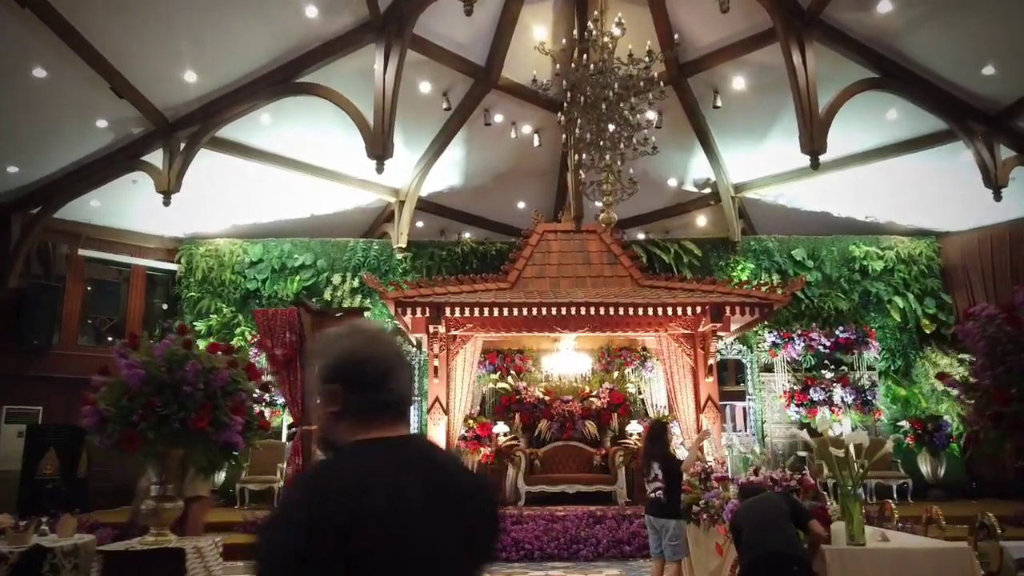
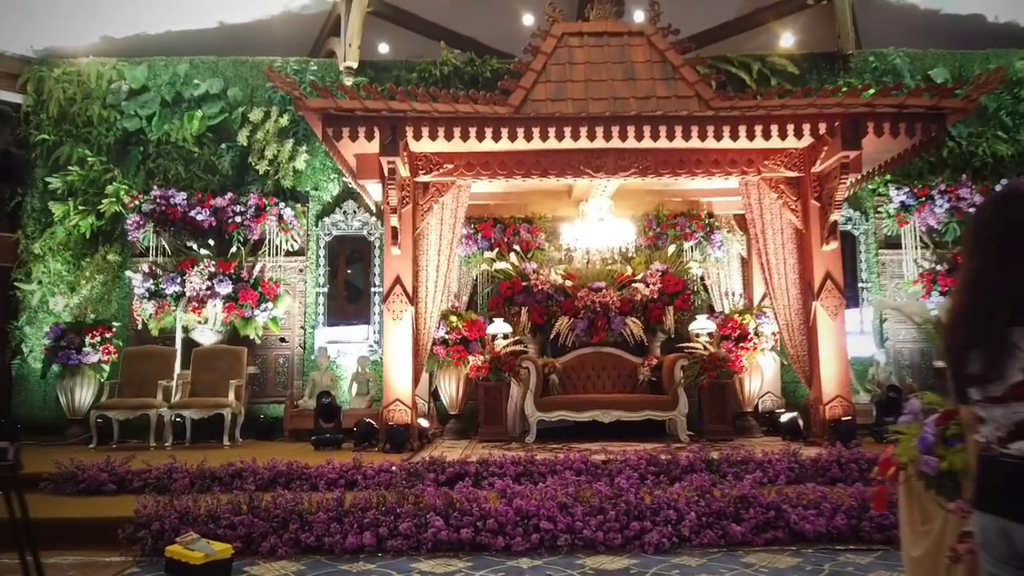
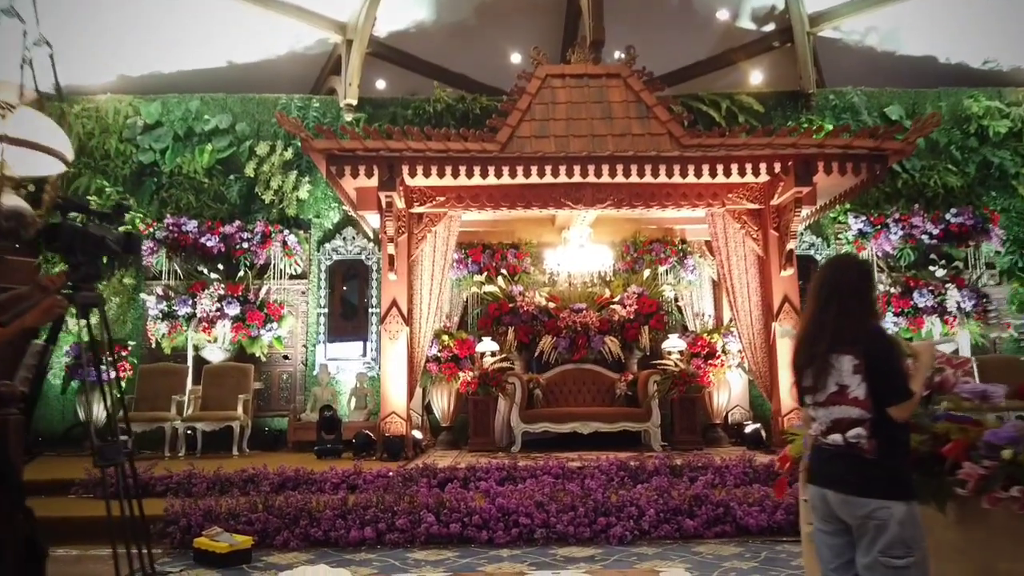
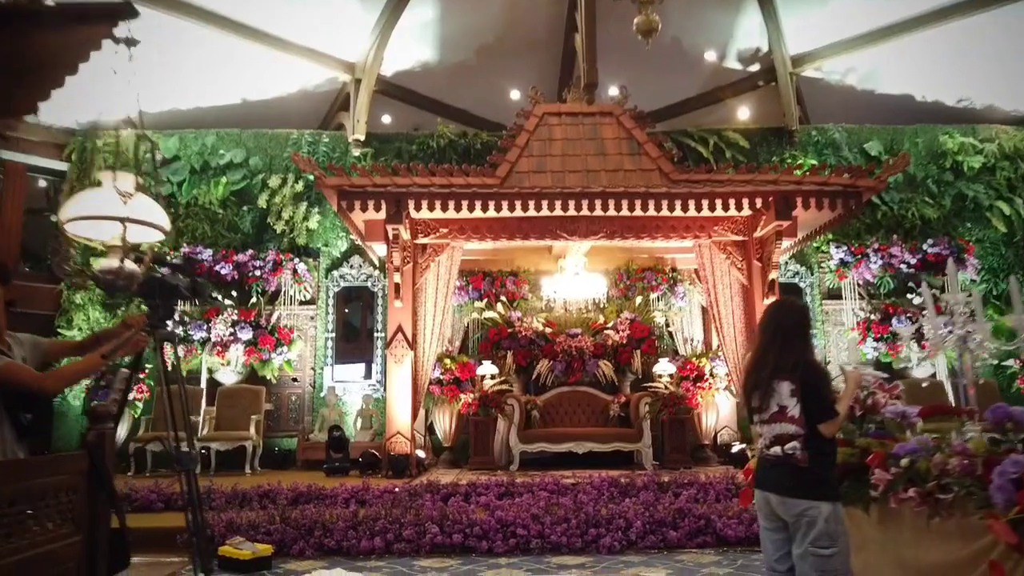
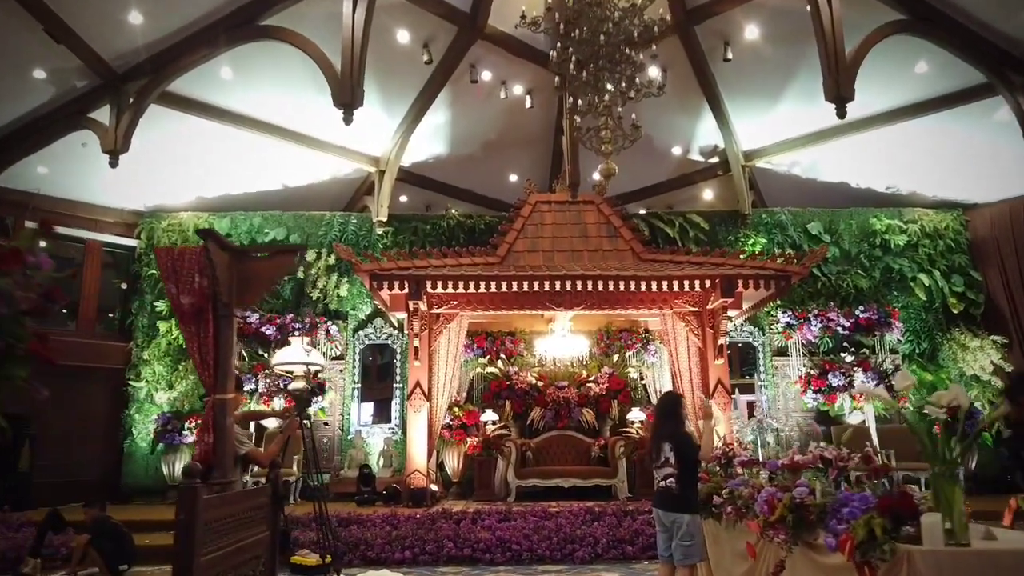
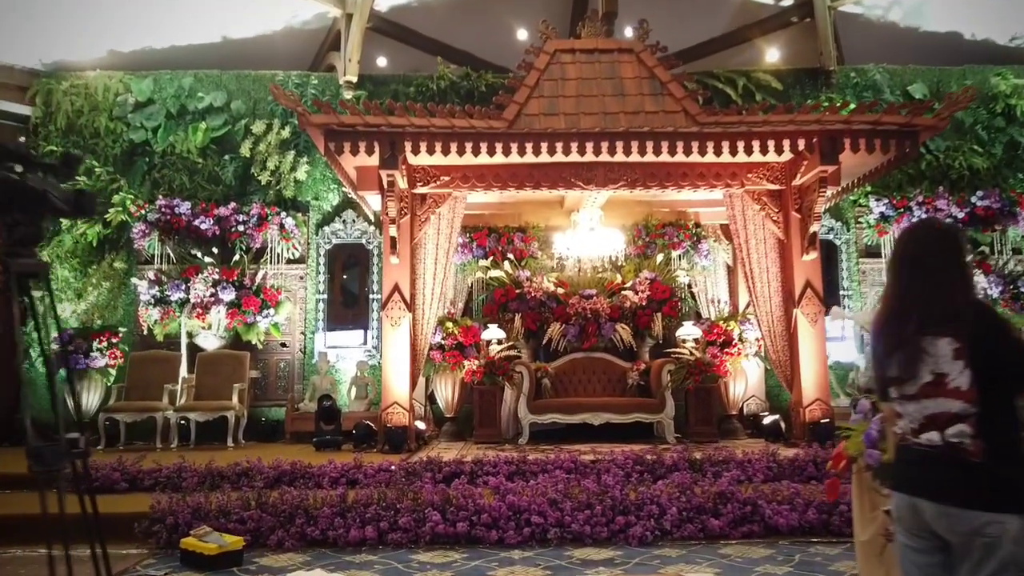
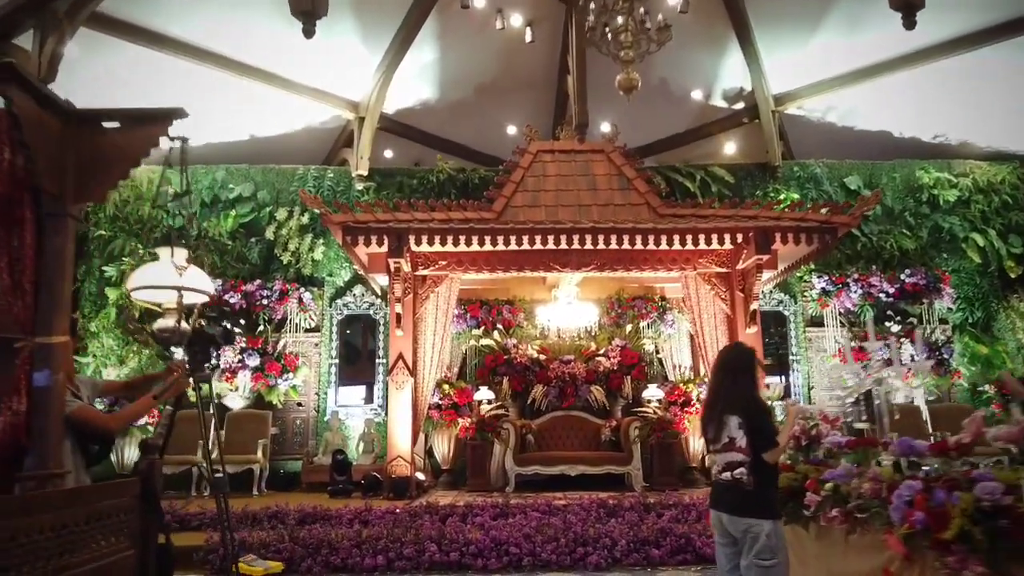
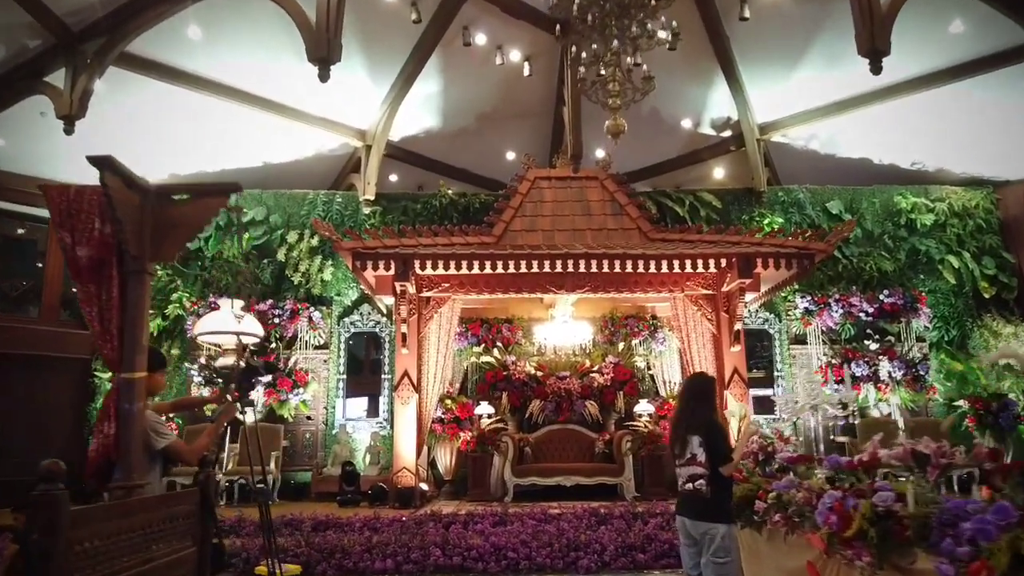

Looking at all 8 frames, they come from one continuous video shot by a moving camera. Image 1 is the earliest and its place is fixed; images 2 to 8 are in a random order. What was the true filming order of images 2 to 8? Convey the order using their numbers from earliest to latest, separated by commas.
5, 8, 7, 4, 3, 6, 2
